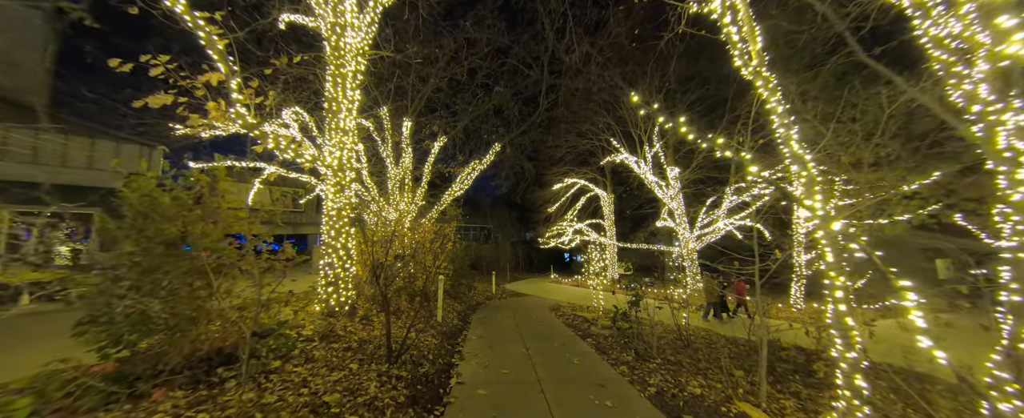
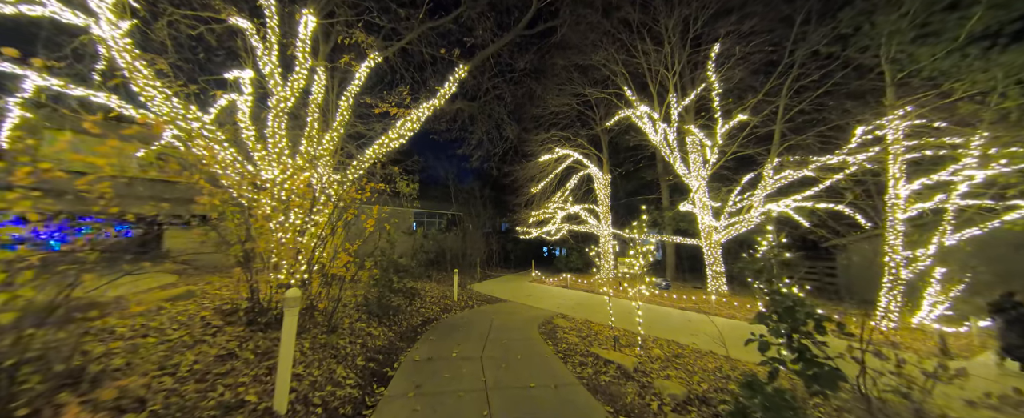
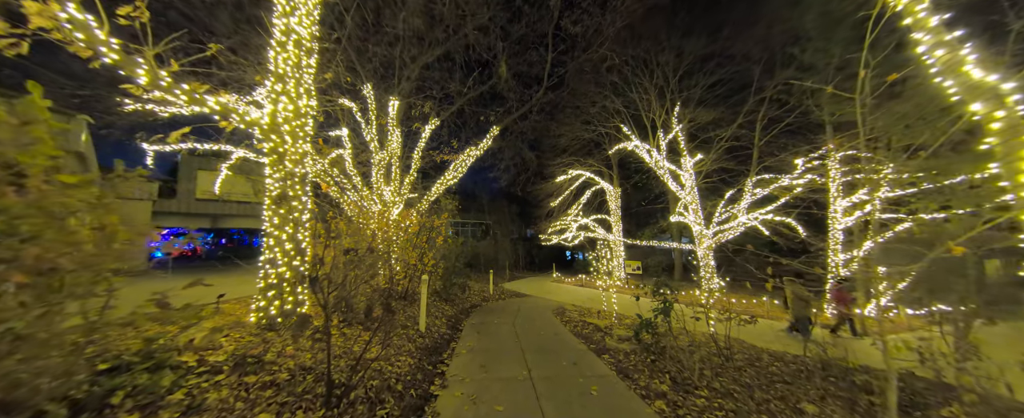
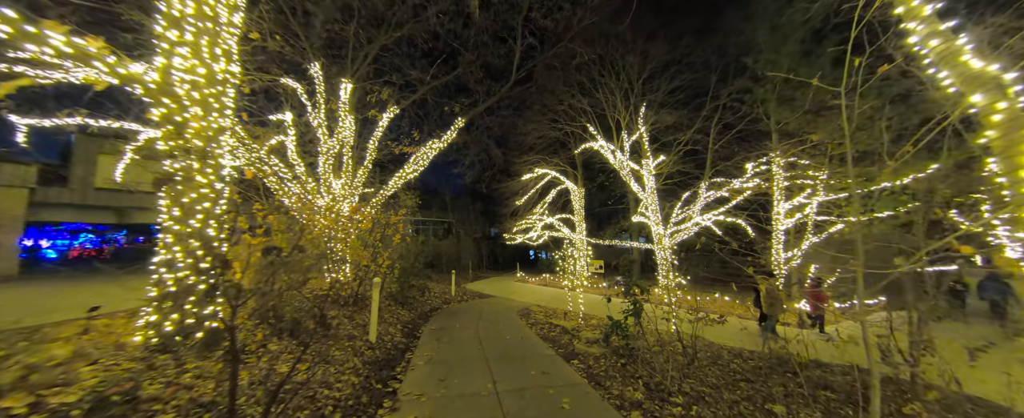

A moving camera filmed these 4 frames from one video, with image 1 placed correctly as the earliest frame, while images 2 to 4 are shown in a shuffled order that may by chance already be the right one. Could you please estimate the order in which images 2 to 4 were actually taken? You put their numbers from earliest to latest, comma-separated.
3, 4, 2
